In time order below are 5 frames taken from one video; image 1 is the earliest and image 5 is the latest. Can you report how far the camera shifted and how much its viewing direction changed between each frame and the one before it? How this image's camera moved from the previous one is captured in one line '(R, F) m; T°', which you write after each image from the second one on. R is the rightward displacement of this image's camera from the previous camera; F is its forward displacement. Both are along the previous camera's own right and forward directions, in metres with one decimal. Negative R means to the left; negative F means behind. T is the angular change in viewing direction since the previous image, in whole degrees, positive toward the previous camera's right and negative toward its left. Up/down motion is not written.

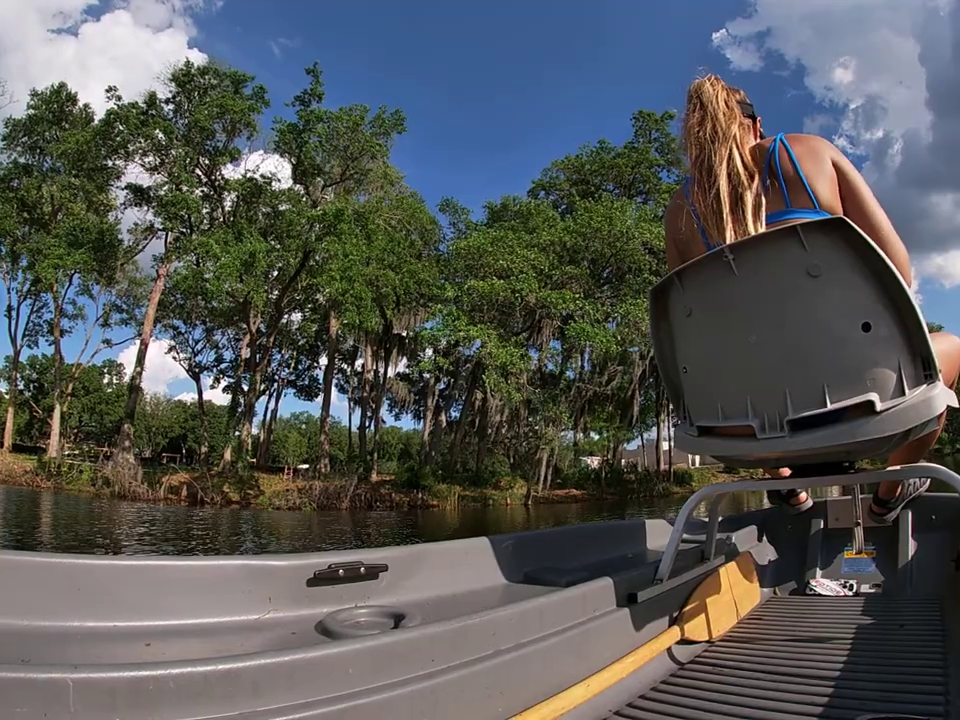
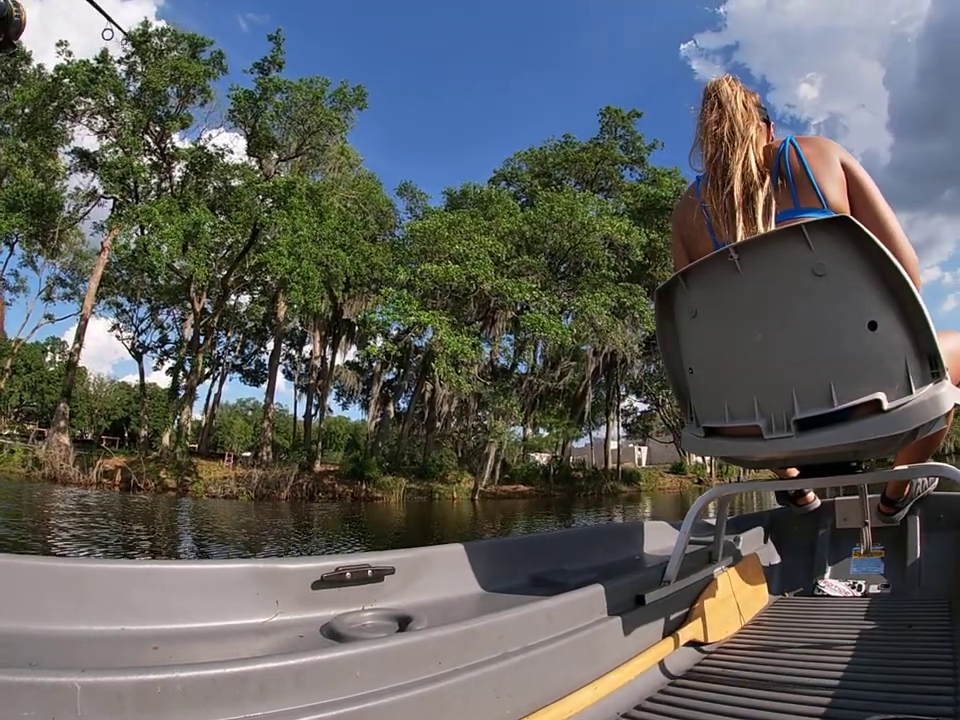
(0.0, +0.6) m; +4°
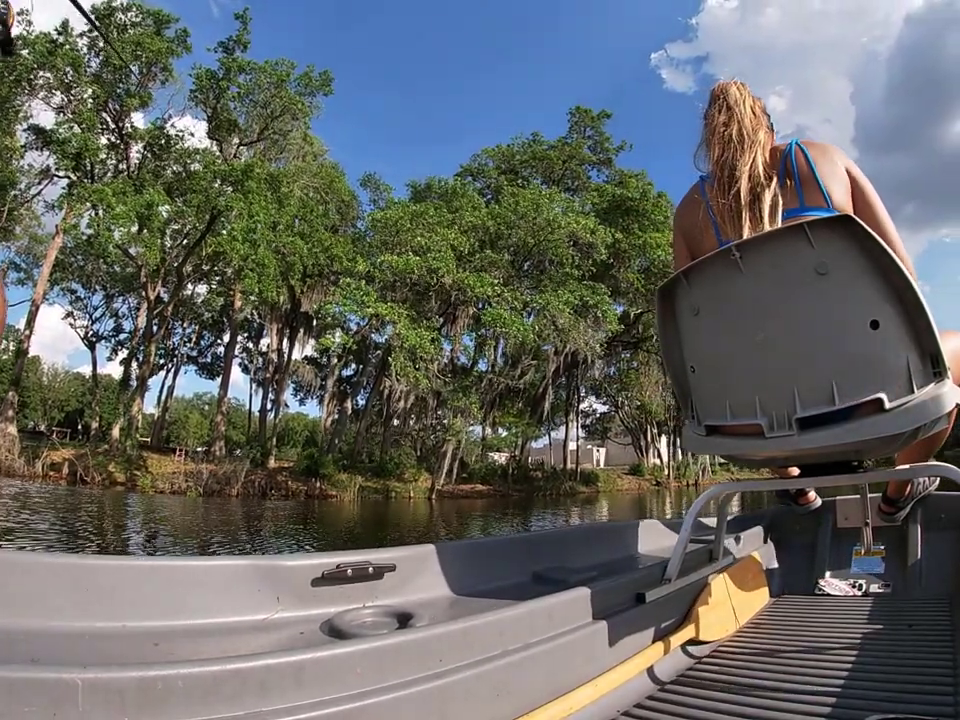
(+0.1, +0.4) m; +3°
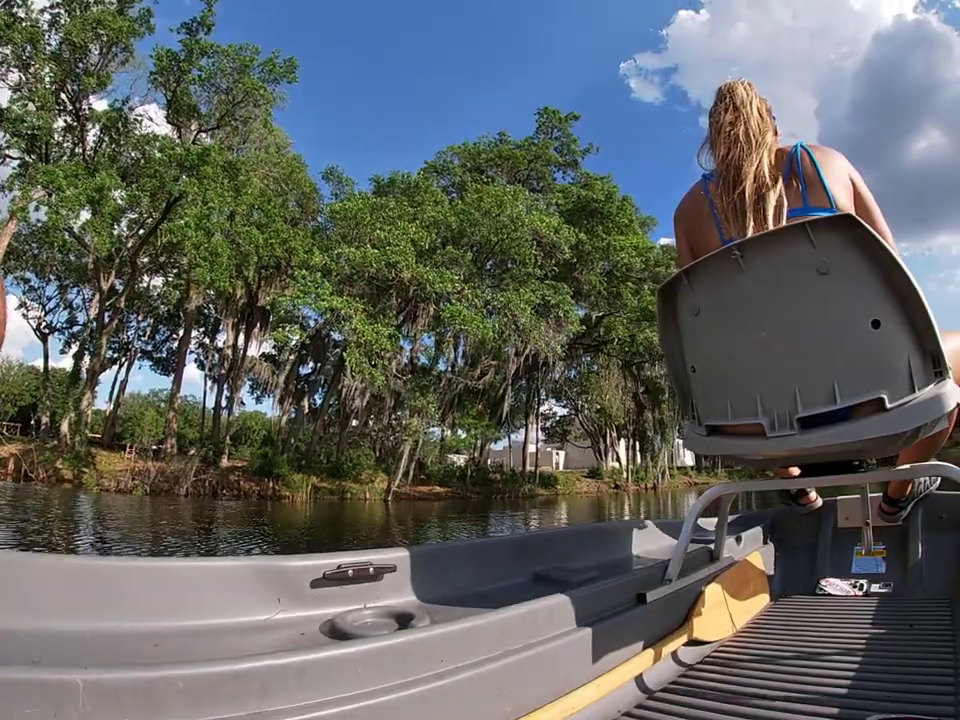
(+0.1, +0.4) m; +3°
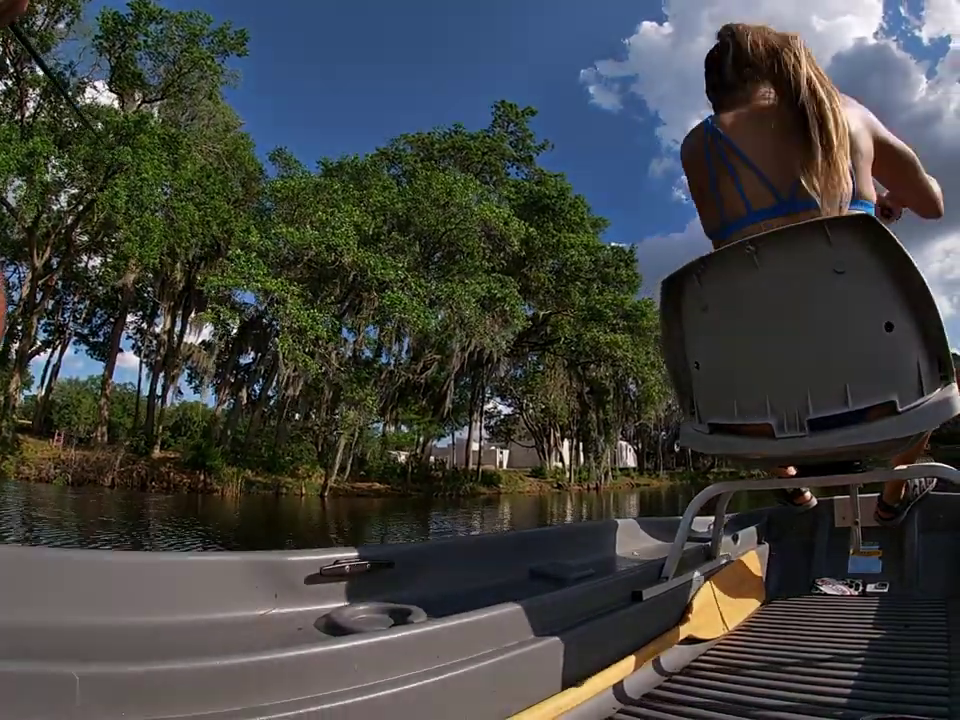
(+0.2, +0.5) m; +4°
